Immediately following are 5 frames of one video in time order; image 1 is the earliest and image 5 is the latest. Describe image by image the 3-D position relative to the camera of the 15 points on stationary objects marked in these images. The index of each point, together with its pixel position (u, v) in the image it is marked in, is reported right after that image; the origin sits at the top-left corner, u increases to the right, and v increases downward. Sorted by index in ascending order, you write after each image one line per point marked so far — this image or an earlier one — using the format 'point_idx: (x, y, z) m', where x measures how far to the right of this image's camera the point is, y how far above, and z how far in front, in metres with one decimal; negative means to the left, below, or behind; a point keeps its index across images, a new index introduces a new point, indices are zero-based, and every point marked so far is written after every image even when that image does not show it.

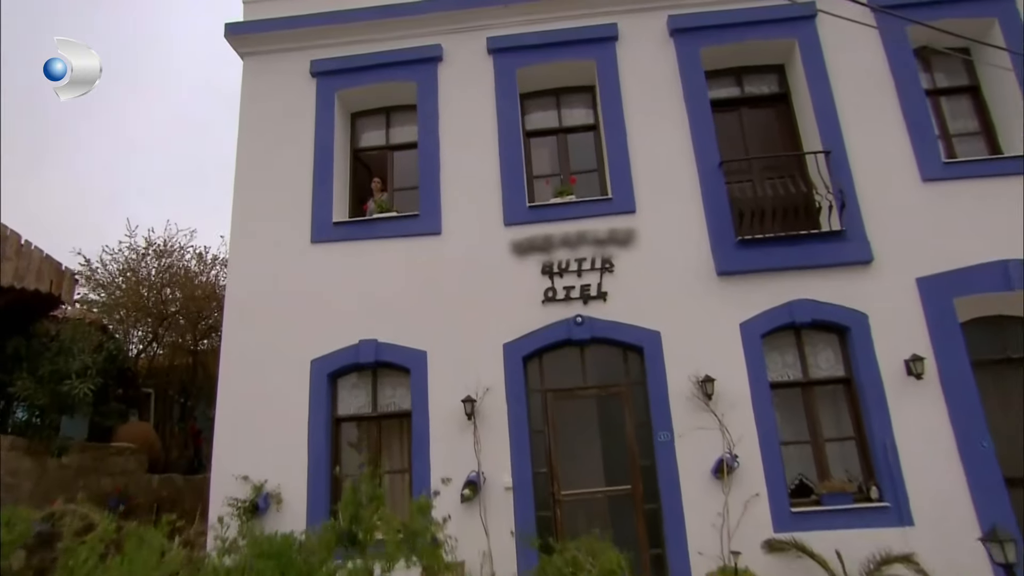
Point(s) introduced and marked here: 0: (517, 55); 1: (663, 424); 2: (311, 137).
0: (0.0, +2.5, +8.1) m
1: (+1.3, -1.2, +6.7) m
2: (-2.2, +1.6, +8.2) m
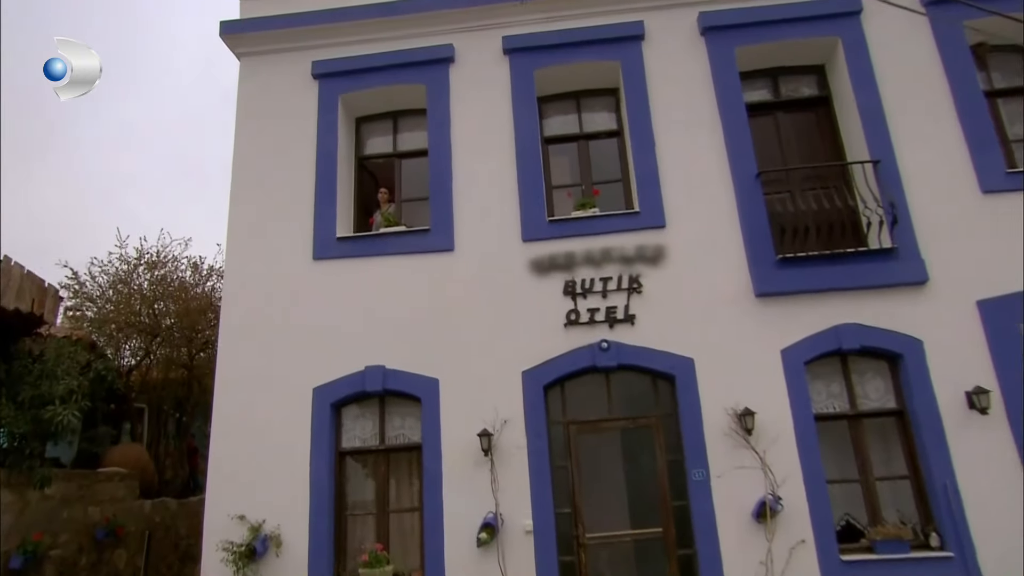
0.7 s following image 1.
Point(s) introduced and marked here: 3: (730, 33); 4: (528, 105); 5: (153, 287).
0: (+0.2, +2.3, +7.5) m
1: (+1.5, -1.4, +6.1) m
2: (-2.0, +1.5, +7.6) m
3: (+2.1, +2.4, +7.2) m
4: (+0.2, +1.8, +7.3) m
5: (-5.1, 0.0, +10.8) m
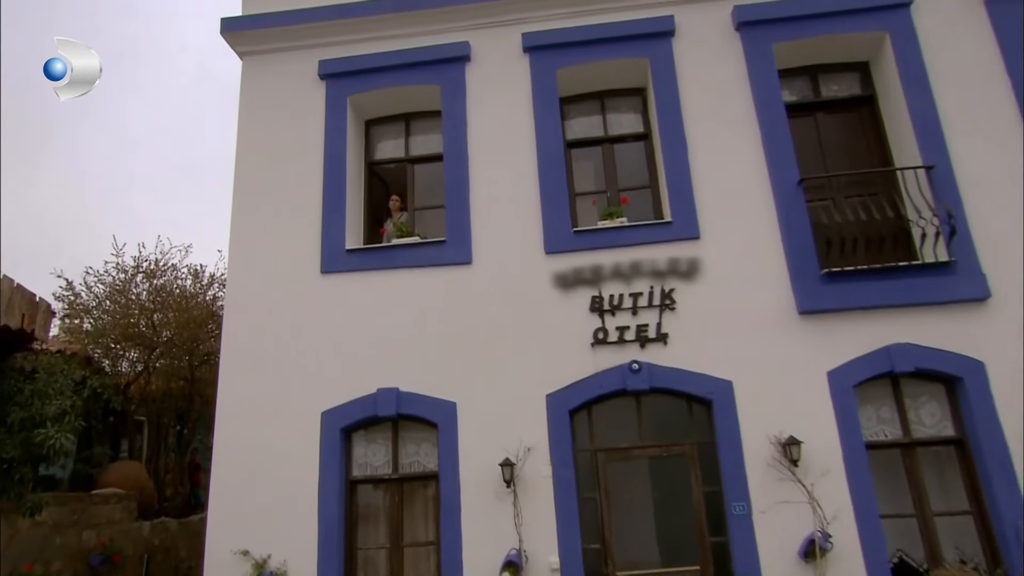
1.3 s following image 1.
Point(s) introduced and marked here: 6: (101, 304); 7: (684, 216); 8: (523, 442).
0: (+0.4, +2.2, +7.0) m
1: (+1.7, -1.5, +5.7) m
2: (-1.8, +1.3, +7.1) m
3: (+2.3, +2.3, +6.7) m
4: (+0.3, +1.7, +6.8) m
5: (-4.9, -0.1, +10.3) m
6: (-5.5, -0.2, +10.0) m
7: (+1.5, +0.6, +6.4) m
8: (+0.1, -1.2, +6.0) m
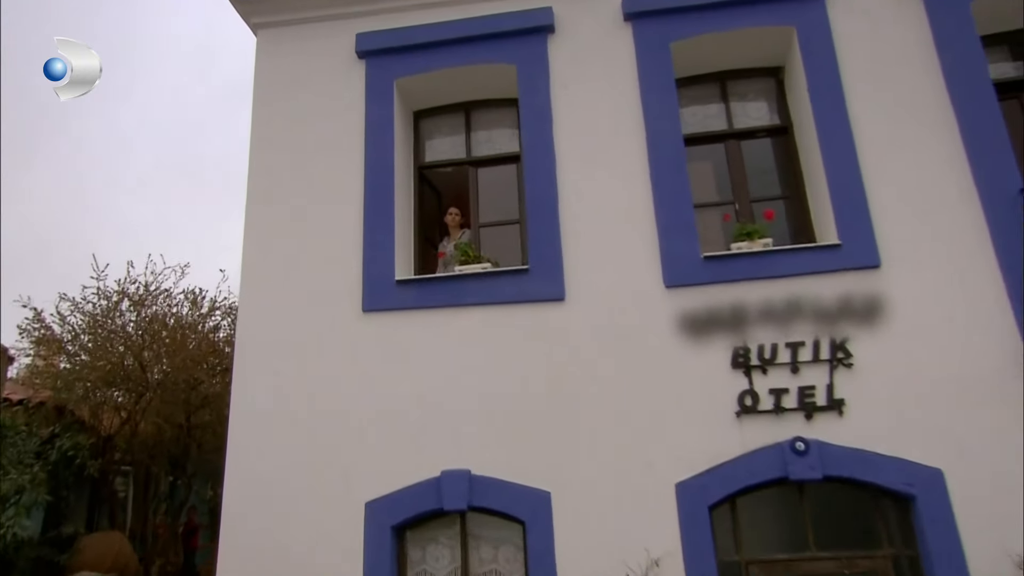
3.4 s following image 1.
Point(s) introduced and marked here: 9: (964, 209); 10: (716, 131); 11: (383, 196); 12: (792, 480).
0: (+1.1, +1.9, +5.3) m
1: (+2.4, -1.8, +4.0) m
2: (-1.1, +1.0, +5.4) m
3: (+3.0, +2.0, +5.0) m
4: (+1.0, +1.4, +5.2) m
5: (-4.2, -0.5, +8.6) m
6: (-4.8, -0.5, +8.4) m
7: (+2.2, +0.3, +4.7) m
8: (+0.8, -1.5, +4.3) m
9: (+2.8, +0.5, +4.7) m
10: (+1.5, +1.1, +5.4) m
11: (-0.9, +0.7, +5.3) m
12: (+1.6, -1.1, +4.4) m
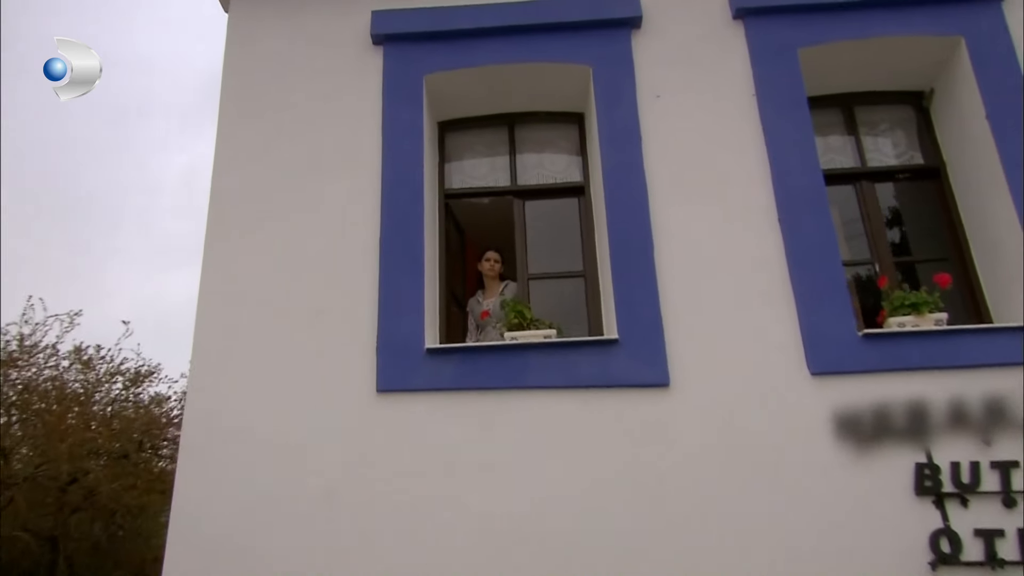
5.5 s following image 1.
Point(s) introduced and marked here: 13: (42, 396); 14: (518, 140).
0: (+1.5, +1.4, +4.1) m
1: (+2.8, -2.2, +2.5) m
2: (-0.7, +0.7, +3.8) m
3: (+3.4, +1.5, +4.1) m
4: (+1.5, +0.9, +3.9) m
5: (-4.3, -0.9, +6.4) m
6: (-4.8, -1.0, +6.1) m
7: (+2.6, -0.1, +3.5) m
8: (+1.2, -1.9, +2.7) m
9: (+3.2, 0.0, +3.5) m
10: (+1.8, +0.6, +4.1) m
11: (-0.5, +0.3, +3.7) m
12: (+2.0, -1.5, +2.9) m
13: (-4.1, -0.9, +6.6) m
14: (0.0, +0.9, +4.3) m
